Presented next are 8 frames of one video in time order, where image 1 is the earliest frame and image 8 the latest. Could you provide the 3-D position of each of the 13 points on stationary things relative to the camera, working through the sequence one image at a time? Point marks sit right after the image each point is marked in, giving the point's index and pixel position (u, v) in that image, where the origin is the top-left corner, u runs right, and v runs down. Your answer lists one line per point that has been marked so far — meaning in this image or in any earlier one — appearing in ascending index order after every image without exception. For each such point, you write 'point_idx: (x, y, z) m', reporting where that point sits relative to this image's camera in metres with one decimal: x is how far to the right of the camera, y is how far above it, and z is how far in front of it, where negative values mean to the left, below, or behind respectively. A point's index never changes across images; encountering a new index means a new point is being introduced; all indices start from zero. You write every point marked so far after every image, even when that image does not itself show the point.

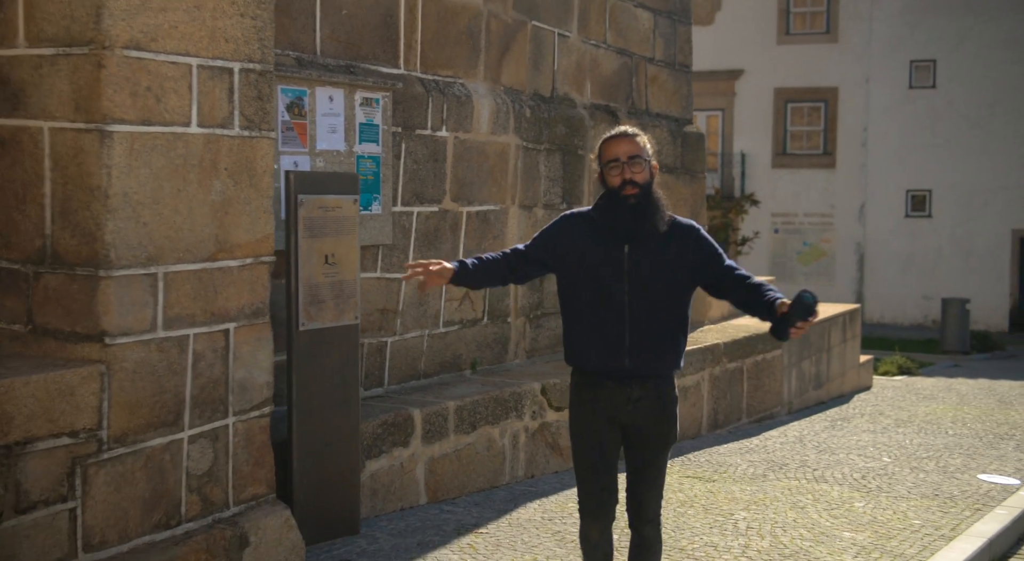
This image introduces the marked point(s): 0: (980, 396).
0: (+4.4, -1.1, +12.7) m
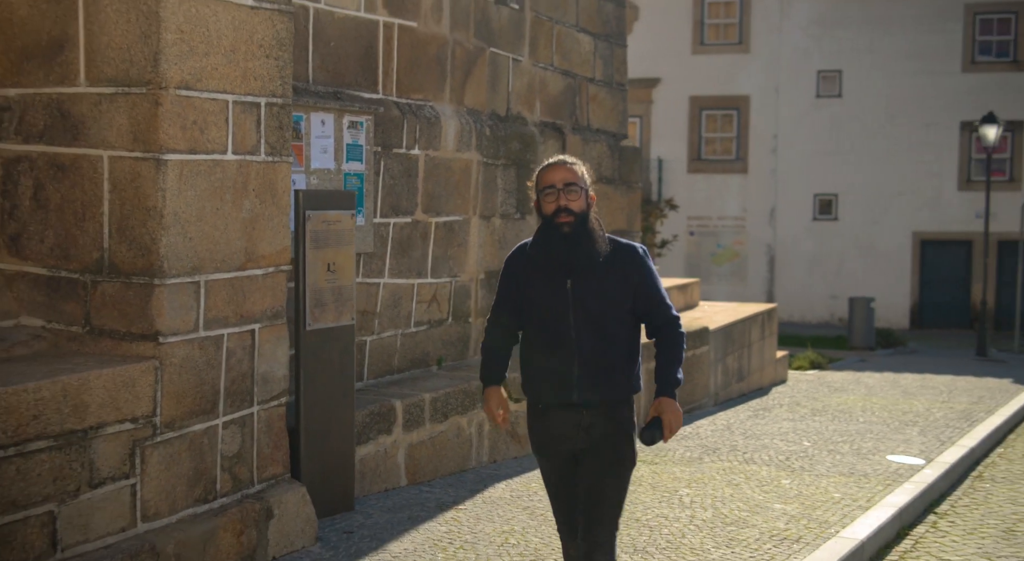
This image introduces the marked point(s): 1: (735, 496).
0: (+3.8, -1.1, +13.8) m
1: (+1.2, -1.2, +7.3) m
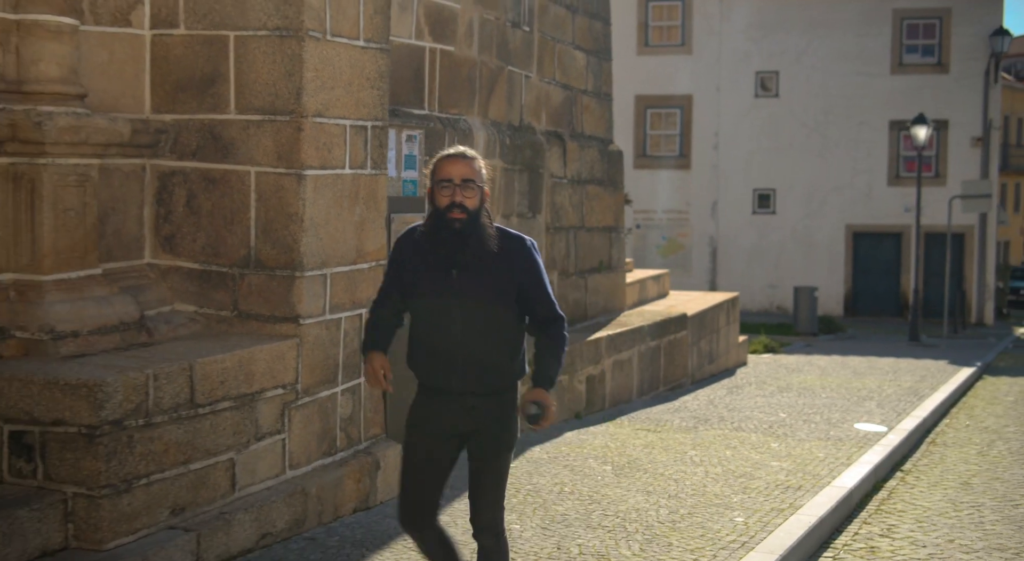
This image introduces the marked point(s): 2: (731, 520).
0: (+3.6, -1.0, +15.2) m
1: (+1.4, -1.1, +8.5) m
2: (+1.1, -1.1, +6.5) m
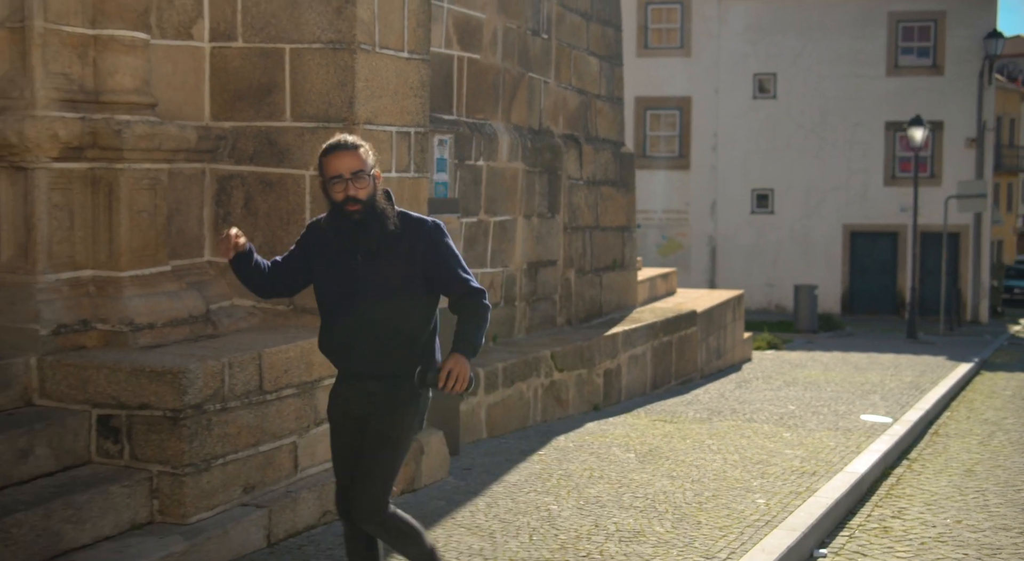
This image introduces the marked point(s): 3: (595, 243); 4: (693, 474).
0: (+3.8, -1.0, +15.6) m
1: (+1.6, -1.1, +9.0) m
2: (+1.2, -1.1, +6.9) m
3: (+0.7, +0.3, +11.8) m
4: (+1.0, -1.1, +7.7) m
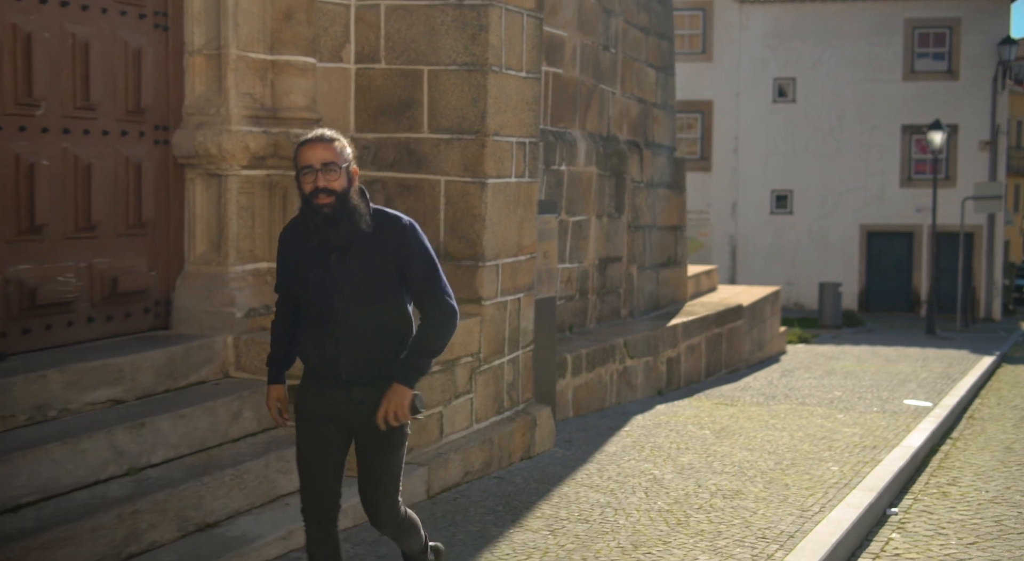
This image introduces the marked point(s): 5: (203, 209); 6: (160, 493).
0: (+4.4, -0.9, +16.5) m
1: (+2.2, -1.0, +9.9) m
2: (+1.8, -1.1, +7.8) m
3: (+1.3, +0.4, +12.8) m
4: (+1.6, -1.1, +8.7) m
5: (-1.5, +0.3, +6.6) m
6: (-1.3, -0.8, +5.0) m
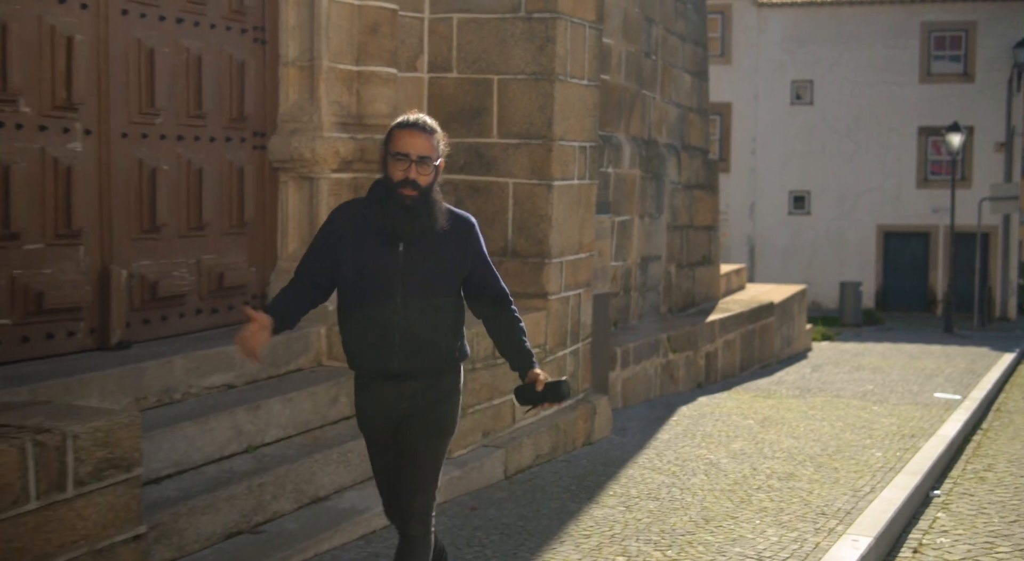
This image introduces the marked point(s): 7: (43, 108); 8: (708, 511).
0: (+4.8, -0.9, +17.0) m
1: (+2.6, -1.0, +10.4) m
2: (+2.2, -1.1, +8.3) m
3: (+1.7, +0.4, +13.2) m
4: (+2.0, -1.0, +9.1) m
5: (-1.1, +0.4, +7.1) m
6: (-0.9, -0.8, +5.5) m
7: (-1.9, +0.7, +5.4) m
8: (+0.9, -1.1, +6.4) m
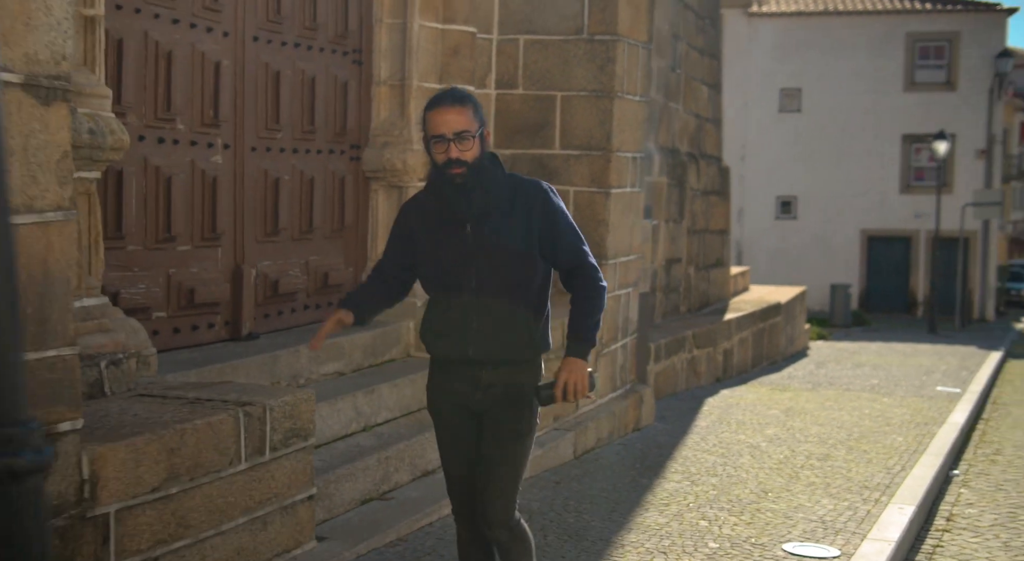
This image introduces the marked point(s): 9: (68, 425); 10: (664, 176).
0: (+5.0, -0.9, +17.9) m
1: (+2.9, -1.0, +11.2) m
2: (+2.6, -1.1, +9.1) m
3: (+2.0, +0.4, +14.0) m
4: (+2.4, -1.0, +9.9) m
5: (-0.7, +0.4, +7.8) m
6: (-0.5, -0.7, +6.2) m
7: (-1.4, +0.7, +6.2) m
8: (+1.3, -1.1, +7.1) m
9: (-1.2, -0.4, +3.8) m
10: (+1.4, +0.9, +12.2) m
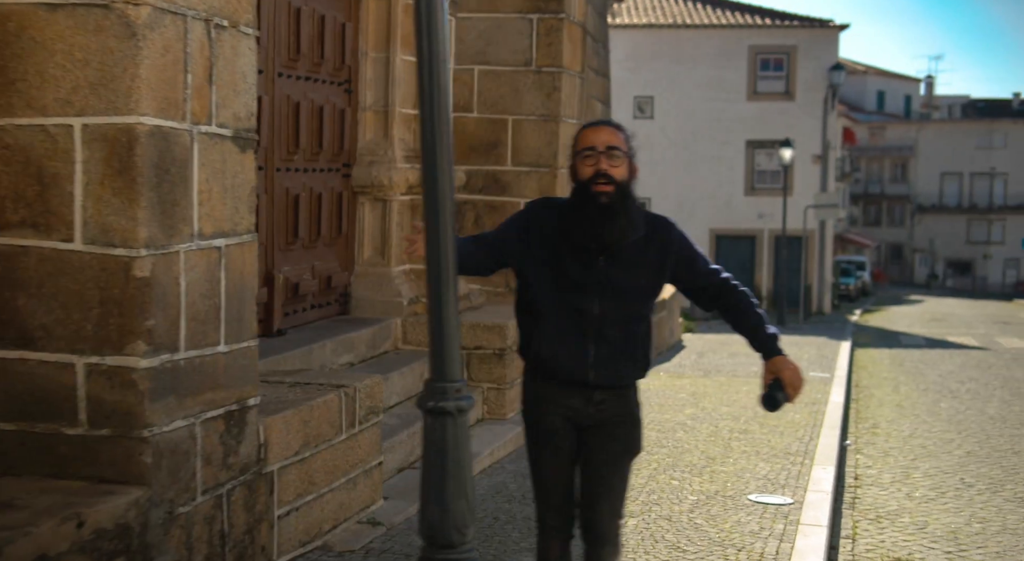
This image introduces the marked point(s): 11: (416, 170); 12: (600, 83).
0: (+3.5, -0.9, +19.6) m
1: (+2.3, -1.0, +12.7) m
2: (+2.2, -1.1, +10.6) m
3: (+1.0, +0.4, +15.4) m
4: (+1.9, -1.0, +11.4) m
5: (-0.9, +0.4, +8.9) m
6: (-0.5, -0.8, +7.4) m
7: (-1.4, +0.7, +7.2) m
8: (+1.2, -1.1, +8.5) m
9: (-0.9, -0.4, +4.8) m
10: (+0.6, +1.0, +13.5) m
11: (-0.6, +0.7, +8.9) m
12: (+1.0, +2.2, +15.4) m
